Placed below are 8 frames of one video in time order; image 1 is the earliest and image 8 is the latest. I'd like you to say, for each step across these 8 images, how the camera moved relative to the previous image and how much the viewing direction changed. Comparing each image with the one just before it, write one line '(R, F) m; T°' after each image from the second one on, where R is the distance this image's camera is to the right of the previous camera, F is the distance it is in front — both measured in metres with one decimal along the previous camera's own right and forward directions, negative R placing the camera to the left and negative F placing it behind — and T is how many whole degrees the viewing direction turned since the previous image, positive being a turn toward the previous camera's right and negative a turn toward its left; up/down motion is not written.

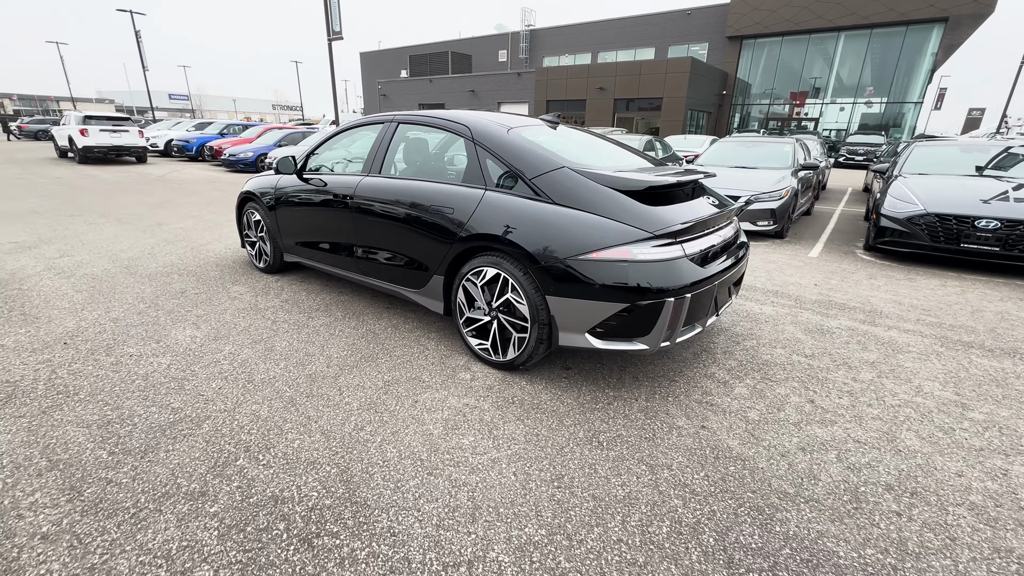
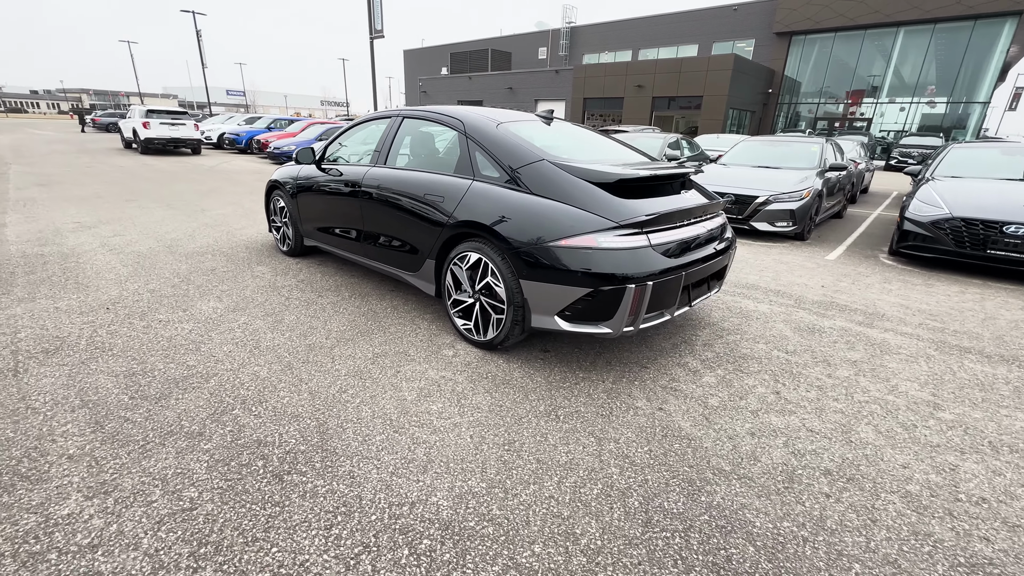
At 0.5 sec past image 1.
(+0.3, -0.2) m; -4°
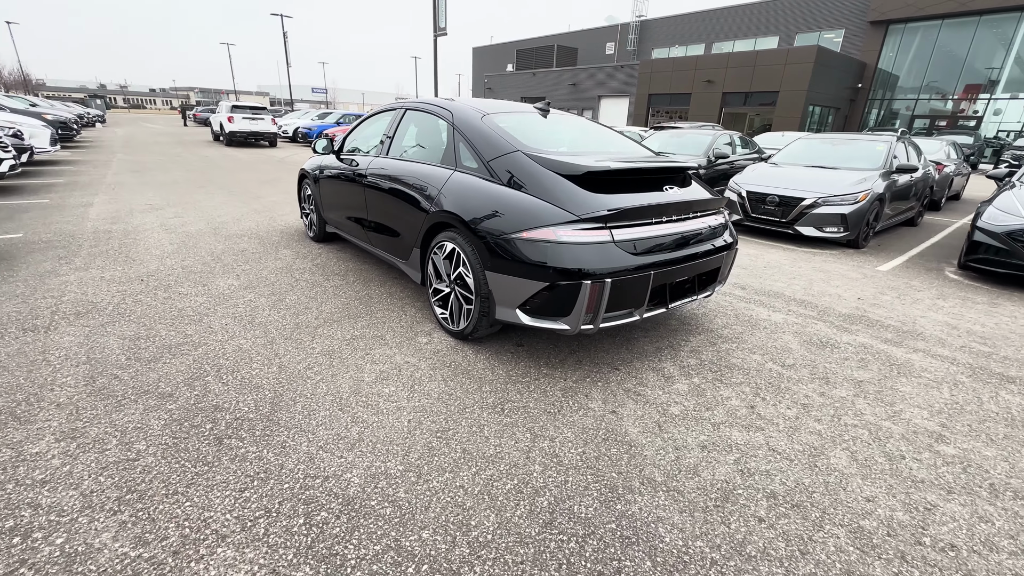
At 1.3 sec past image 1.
(+0.6, +0.1) m; -8°
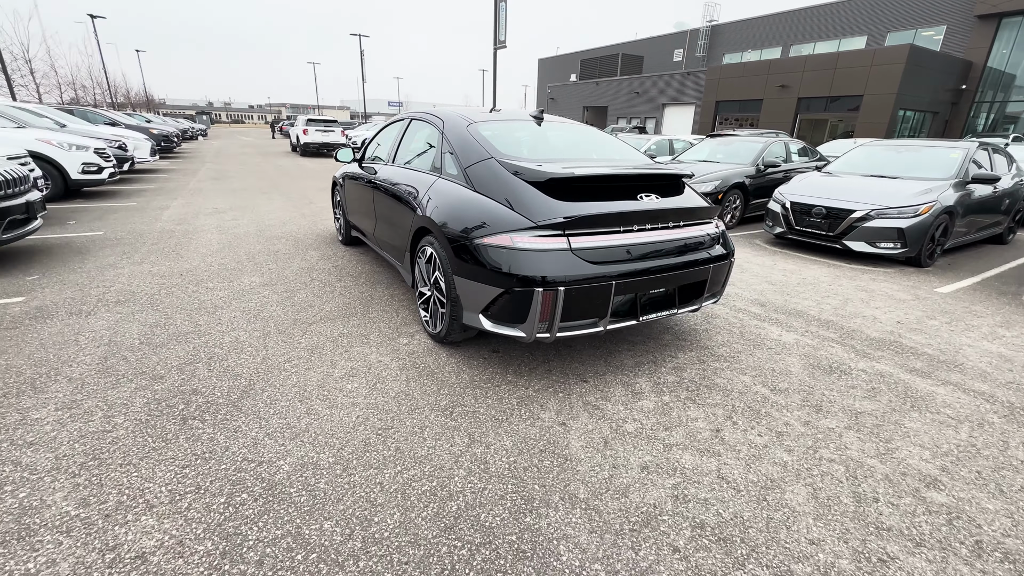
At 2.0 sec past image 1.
(+0.6, 0.0) m; -8°
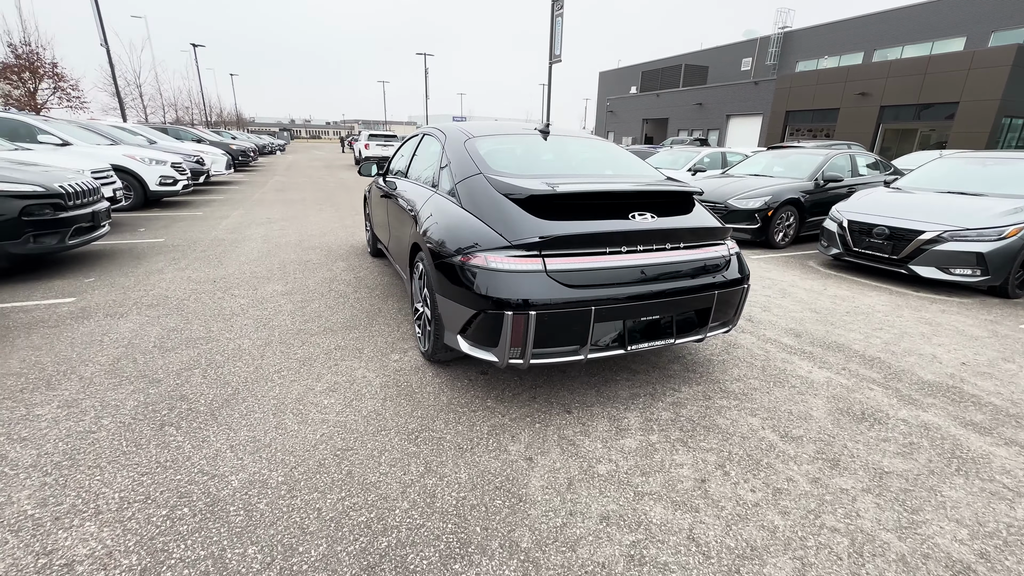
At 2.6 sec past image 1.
(+0.4, +0.1) m; -7°
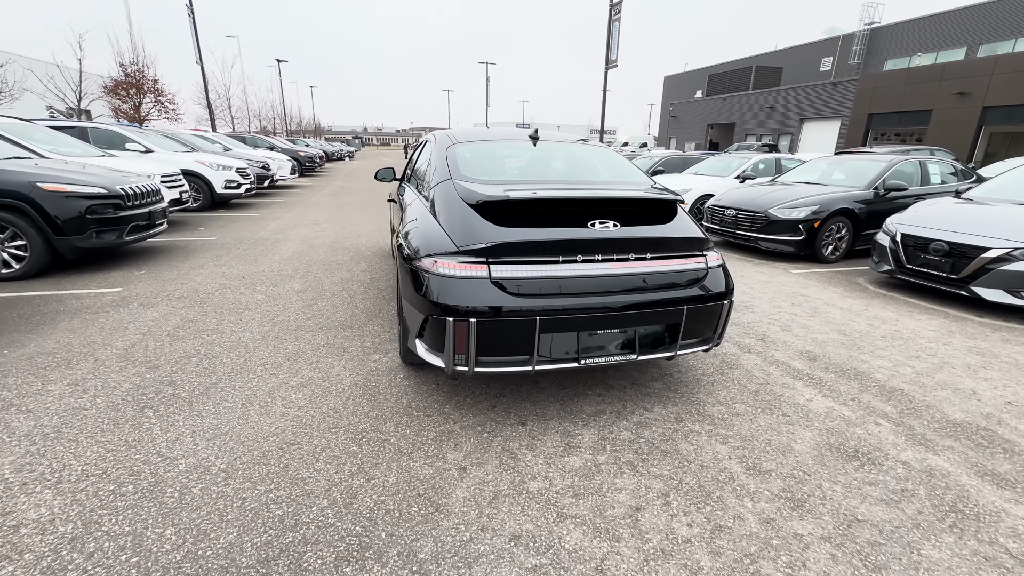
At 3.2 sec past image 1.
(+0.5, +0.1) m; -7°
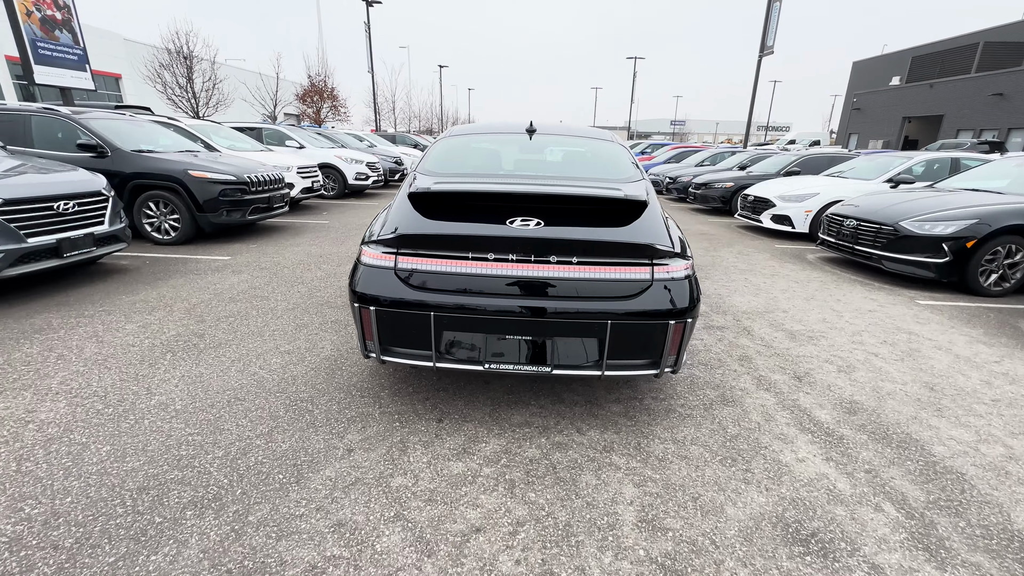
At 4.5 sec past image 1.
(+1.1, +0.3) m; -17°
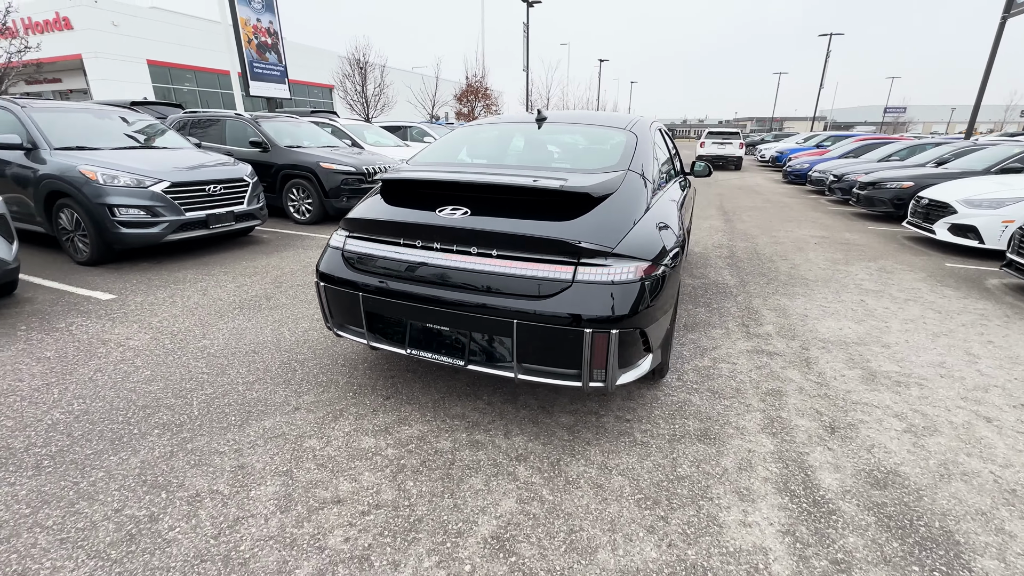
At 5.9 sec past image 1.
(+1.0, +0.2) m; -19°
